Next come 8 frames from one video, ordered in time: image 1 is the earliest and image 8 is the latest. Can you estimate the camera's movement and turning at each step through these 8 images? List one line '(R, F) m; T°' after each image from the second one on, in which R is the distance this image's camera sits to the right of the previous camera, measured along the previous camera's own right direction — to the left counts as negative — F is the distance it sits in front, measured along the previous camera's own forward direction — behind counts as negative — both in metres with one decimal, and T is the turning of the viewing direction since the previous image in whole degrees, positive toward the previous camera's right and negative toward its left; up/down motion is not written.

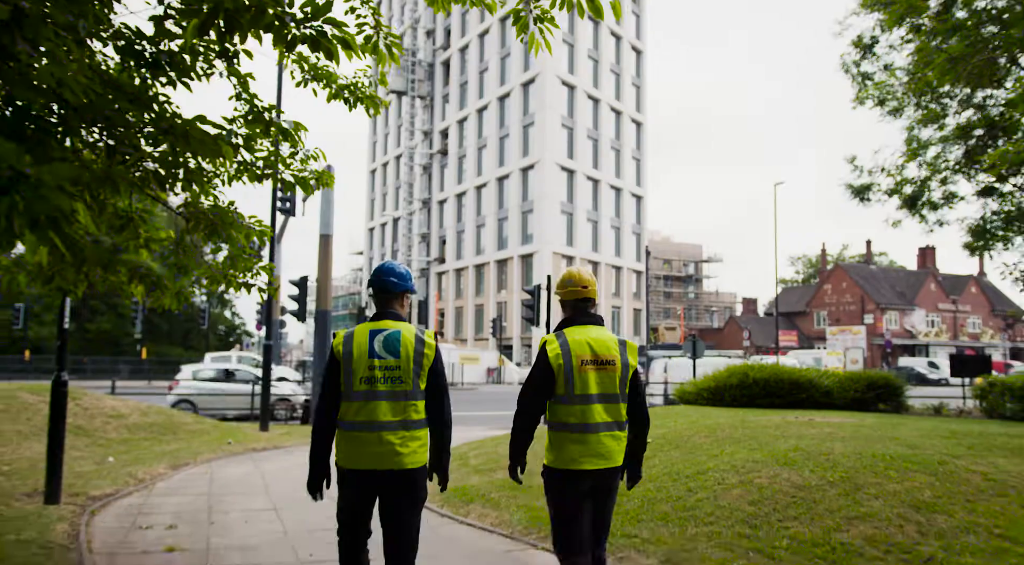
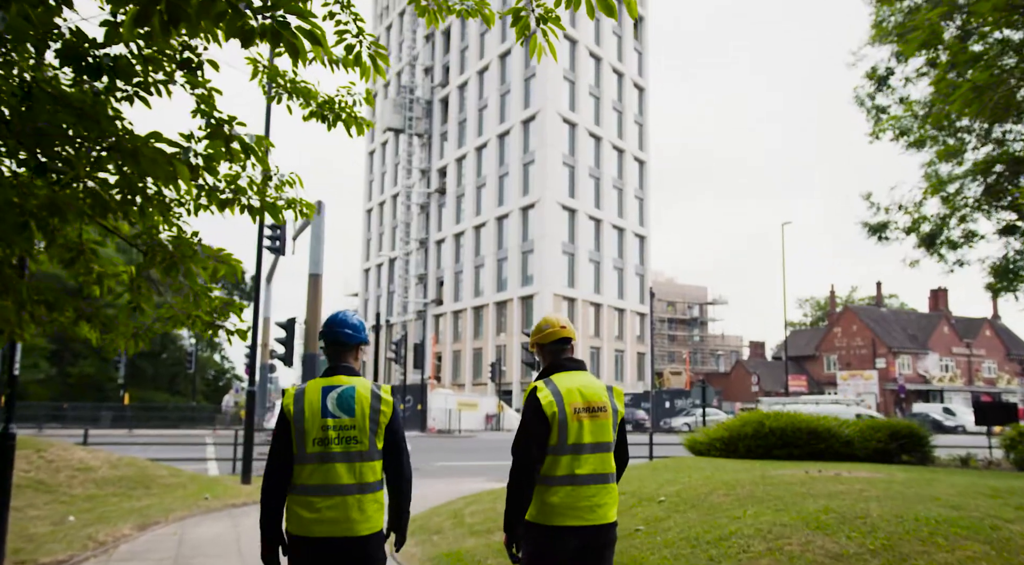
(0.0, +0.8) m; 0°
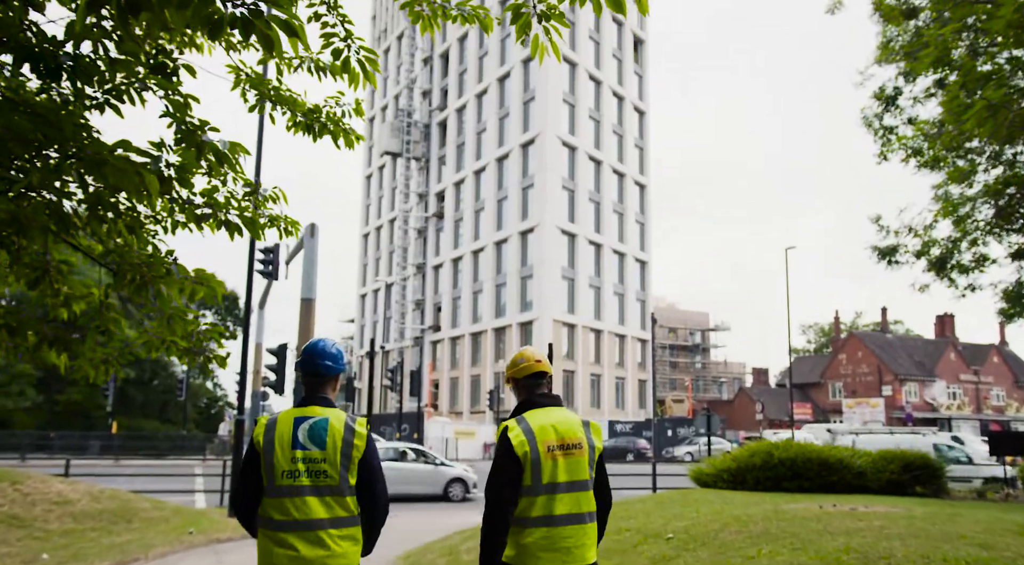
(0.0, +0.5) m; 0°
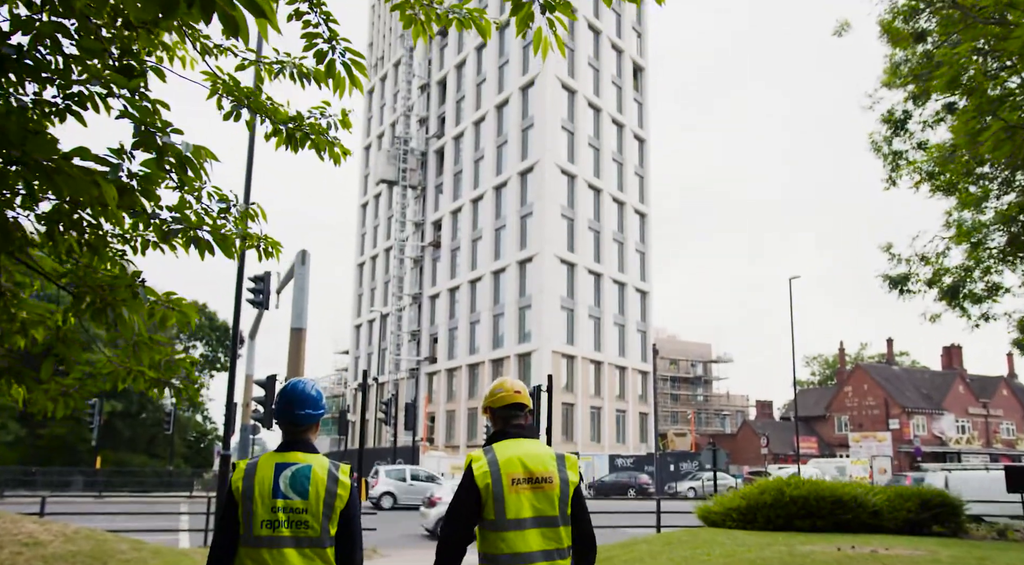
(0.0, +0.5) m; 0°
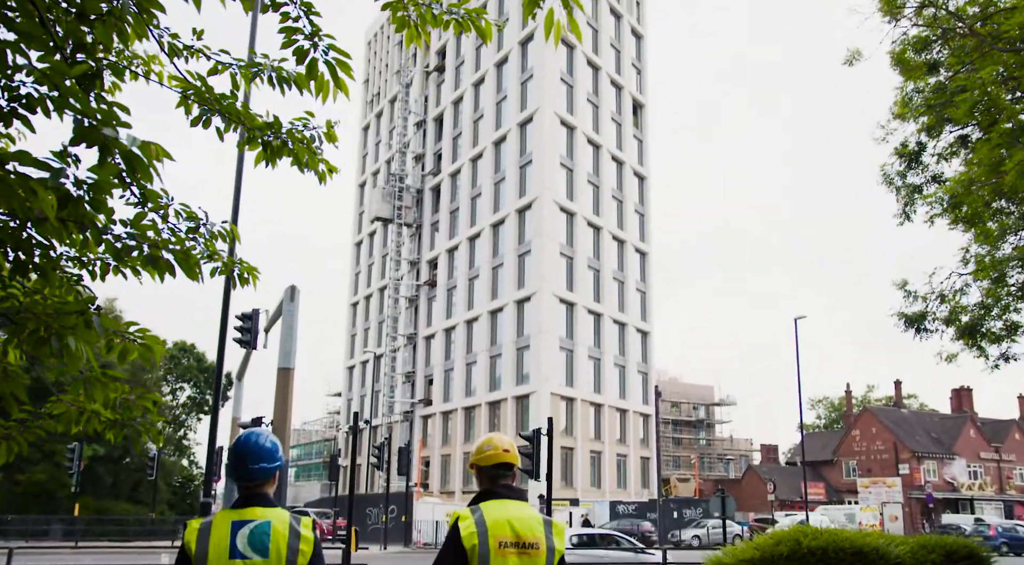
(-0.1, +0.6) m; 0°
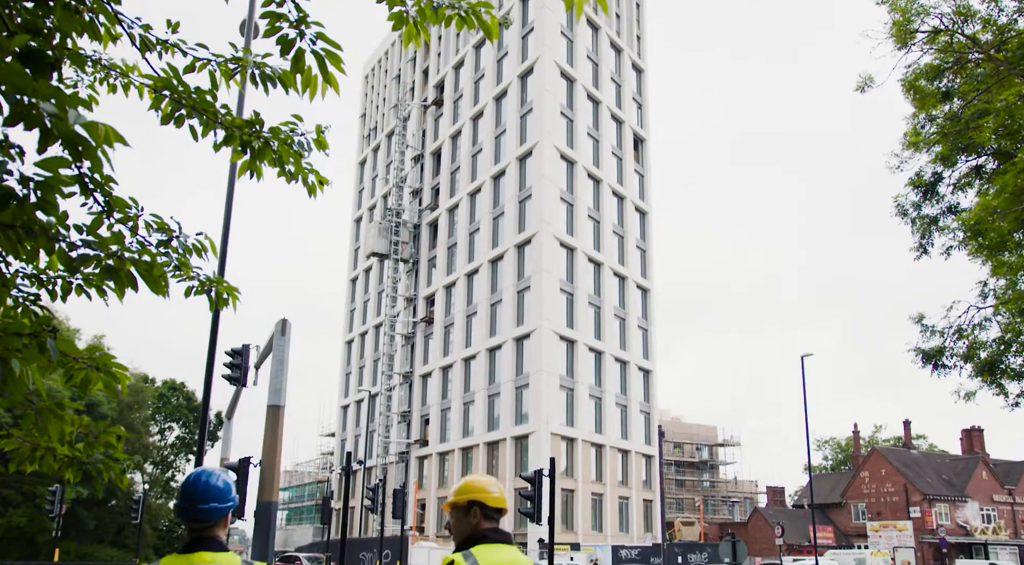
(-0.1, +0.5) m; 0°
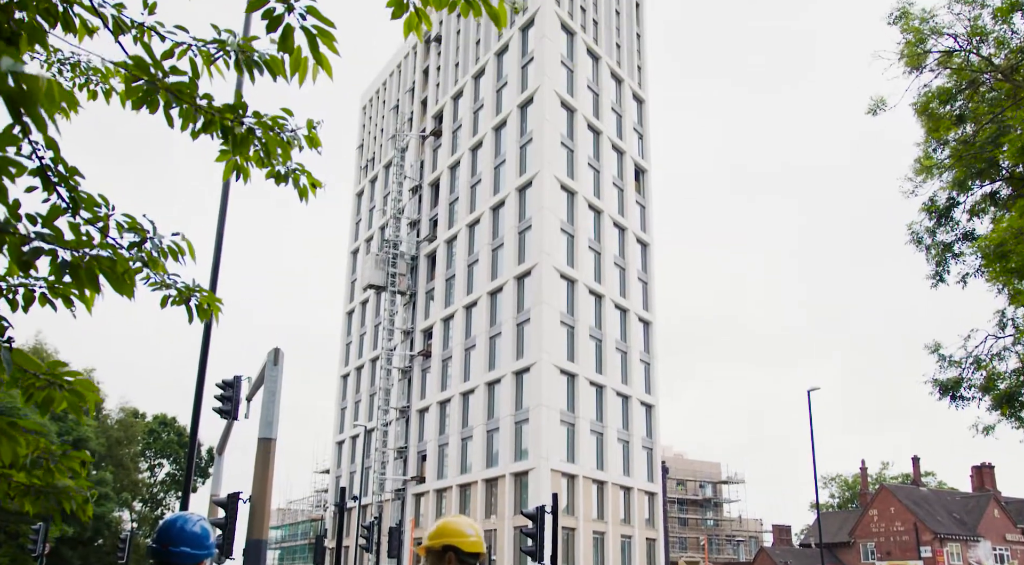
(-0.1, +0.4) m; 0°
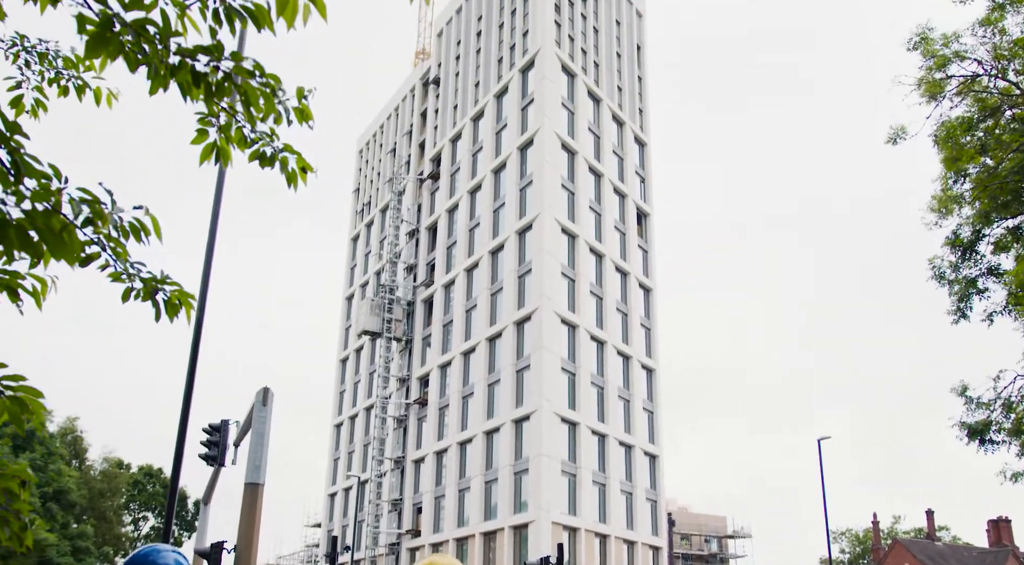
(-0.2, +0.6) m; 0°
